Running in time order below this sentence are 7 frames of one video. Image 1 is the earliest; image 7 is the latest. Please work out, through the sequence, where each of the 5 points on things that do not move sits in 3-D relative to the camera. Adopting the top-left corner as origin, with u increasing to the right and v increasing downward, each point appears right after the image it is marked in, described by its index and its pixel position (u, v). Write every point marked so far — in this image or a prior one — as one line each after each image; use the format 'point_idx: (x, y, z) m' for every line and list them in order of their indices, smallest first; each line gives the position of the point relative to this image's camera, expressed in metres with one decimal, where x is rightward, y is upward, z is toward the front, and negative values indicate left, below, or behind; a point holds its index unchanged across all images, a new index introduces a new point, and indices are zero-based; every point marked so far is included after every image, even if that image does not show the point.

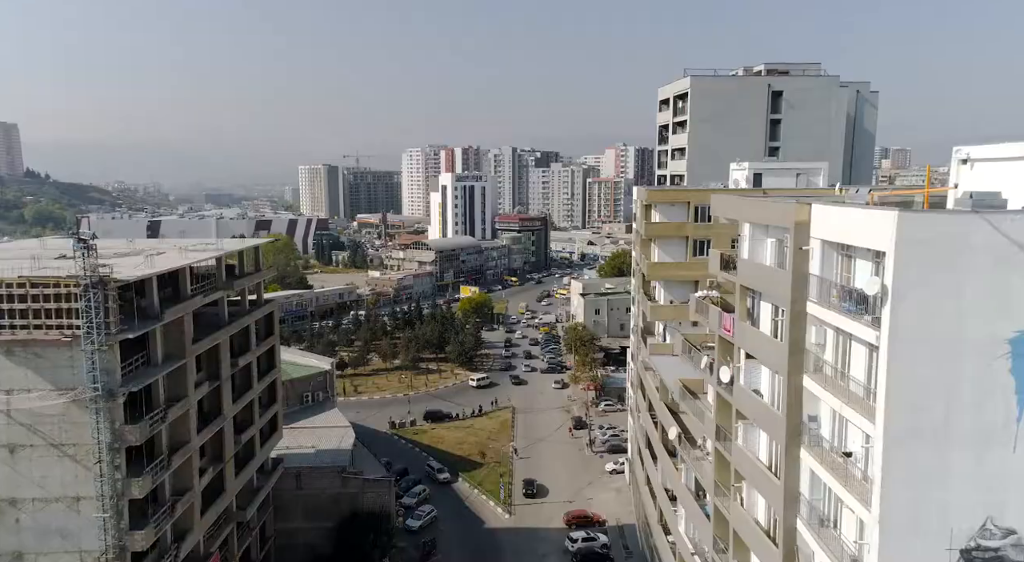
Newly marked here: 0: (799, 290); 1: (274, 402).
0: (+3.2, -0.1, +8.5) m
1: (-5.7, -2.9, +18.4) m
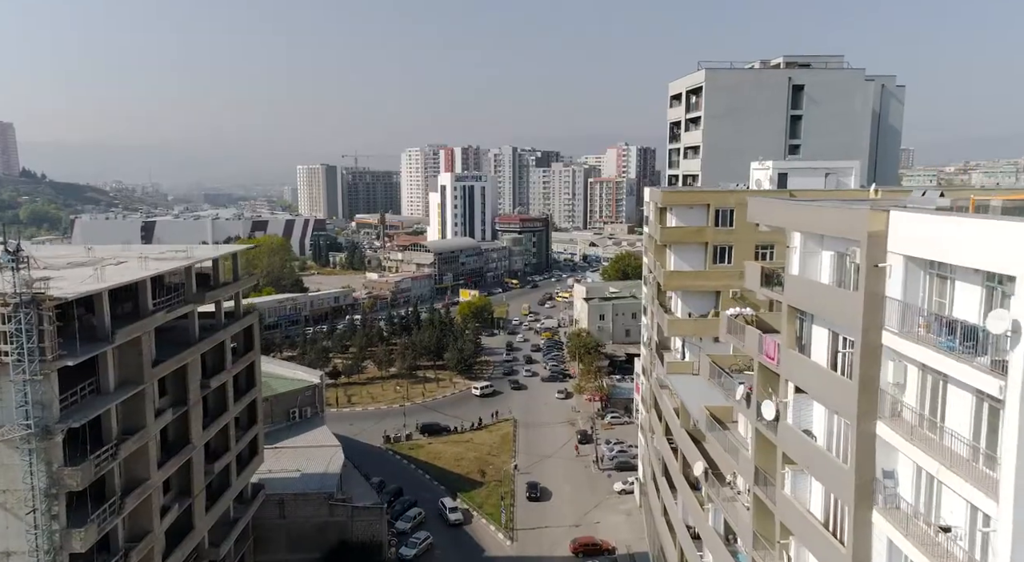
0: (+3.2, -0.3, +6.9) m
1: (-5.7, -3.1, +16.8) m
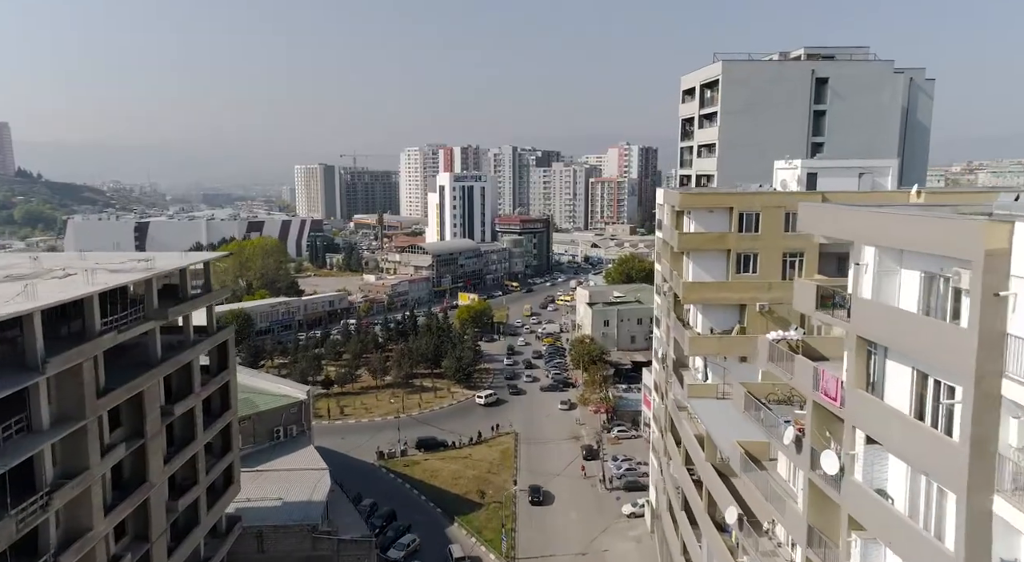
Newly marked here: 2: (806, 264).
0: (+3.3, -0.5, +5.3) m
1: (-5.6, -3.3, +15.2) m
2: (+5.7, +0.4, +14.9) m
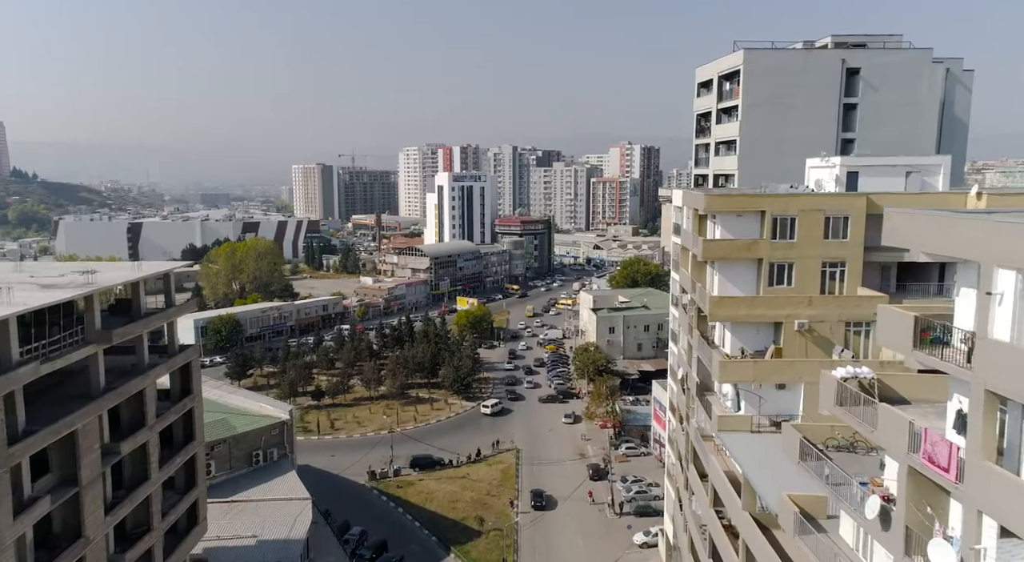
0: (+3.3, -0.8, +3.5) m
1: (-5.6, -3.6, +13.4) m
2: (+5.8, +0.1, +13.2) m
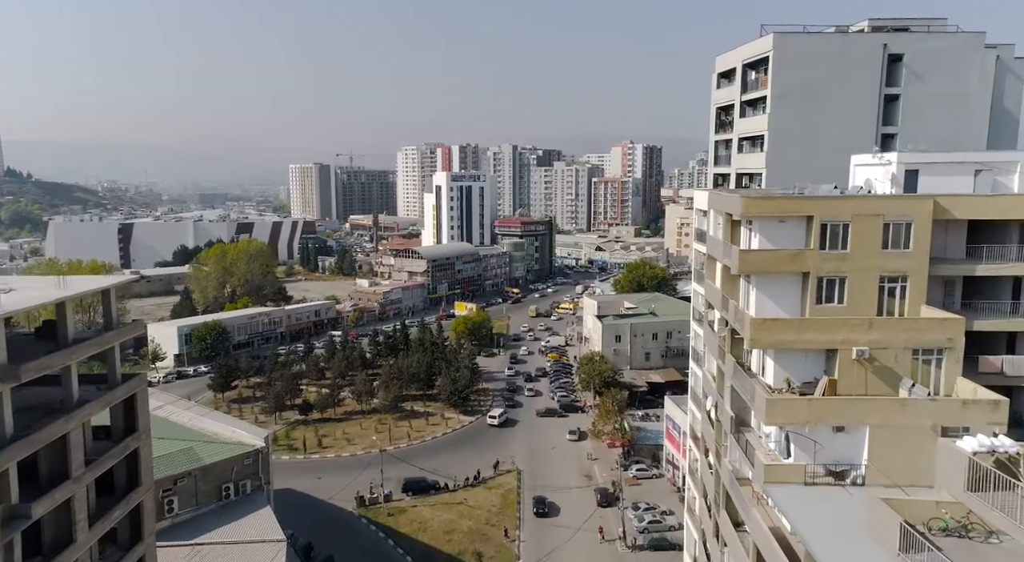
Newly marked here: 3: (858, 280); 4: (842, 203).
0: (+3.4, -1.0, +1.5) m
1: (-5.6, -3.8, +11.4) m
2: (+5.8, -0.1, +11.1) m
3: (+5.1, 0.0, +11.2) m
4: (+4.8, +1.1, +11.1) m
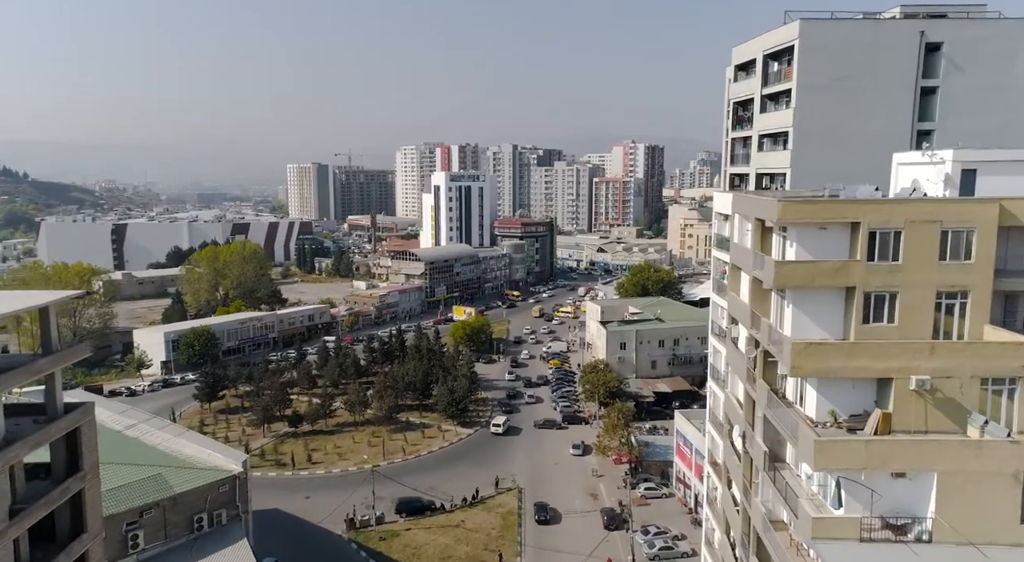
0: (+3.4, -1.2, 0.0) m
1: (-5.5, -4.0, +9.9) m
2: (+5.8, -0.3, +9.7) m
3: (+5.1, -0.2, +9.7) m
4: (+4.8, +0.9, +9.6) m
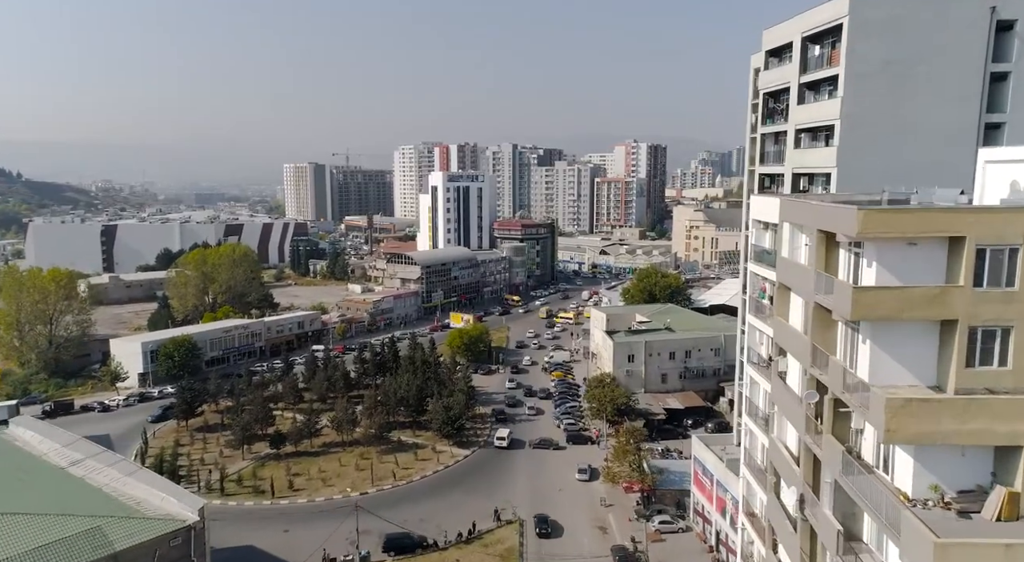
0: (+3.4, -1.6, -2.2) m
1: (-5.5, -4.3, +7.7) m
2: (+5.9, -0.6, +7.4) m
3: (+5.1, -0.5, +7.5) m
4: (+4.8, +0.6, +7.4) m
